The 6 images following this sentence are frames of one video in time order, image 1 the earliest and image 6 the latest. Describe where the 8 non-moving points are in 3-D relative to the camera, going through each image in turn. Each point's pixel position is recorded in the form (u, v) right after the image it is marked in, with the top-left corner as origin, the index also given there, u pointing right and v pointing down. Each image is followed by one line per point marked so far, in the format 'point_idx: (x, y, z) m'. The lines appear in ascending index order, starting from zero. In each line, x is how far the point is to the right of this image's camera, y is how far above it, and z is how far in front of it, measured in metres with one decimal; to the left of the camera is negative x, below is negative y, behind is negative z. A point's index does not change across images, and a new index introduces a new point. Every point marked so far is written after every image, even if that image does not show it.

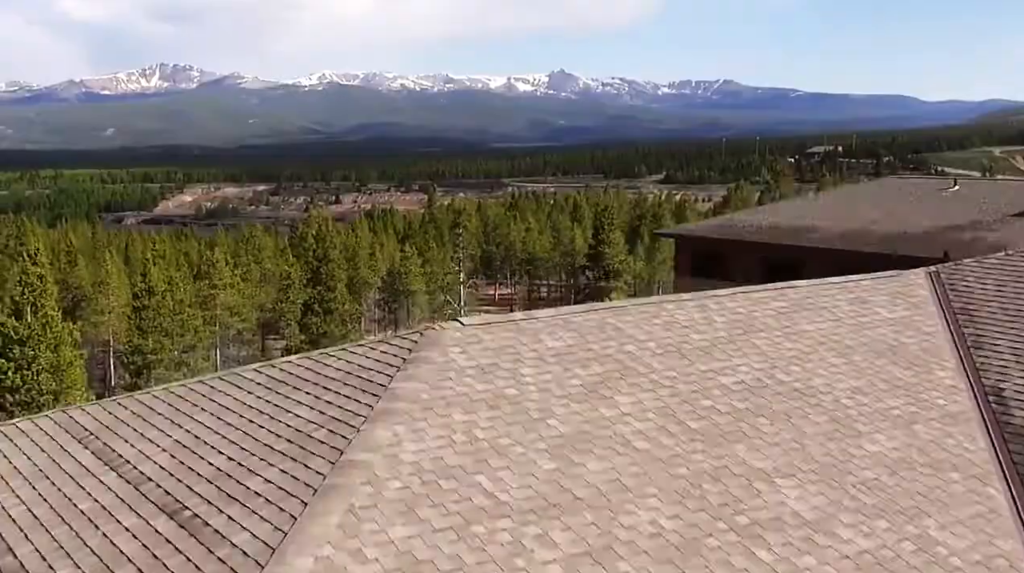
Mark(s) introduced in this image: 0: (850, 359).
0: (+3.9, -0.8, +13.0) m
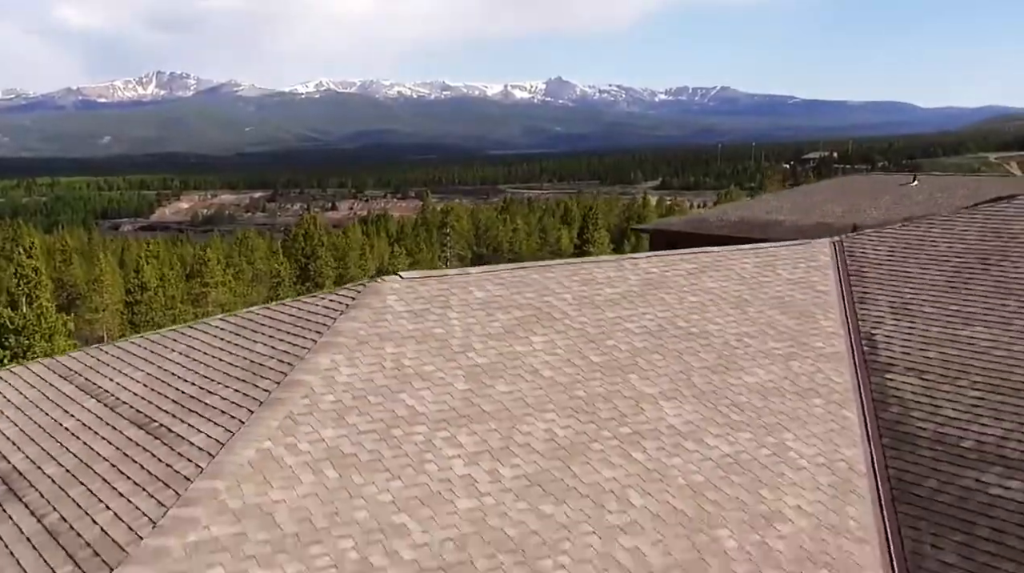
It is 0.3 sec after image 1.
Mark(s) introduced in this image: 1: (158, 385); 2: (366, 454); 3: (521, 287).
0: (+3.1, -0.3, +14.8) m
1: (-3.8, -1.1, +12.4) m
2: (-1.3, -1.5, +10.3) m
3: (+0.2, 0.0, +14.3) m
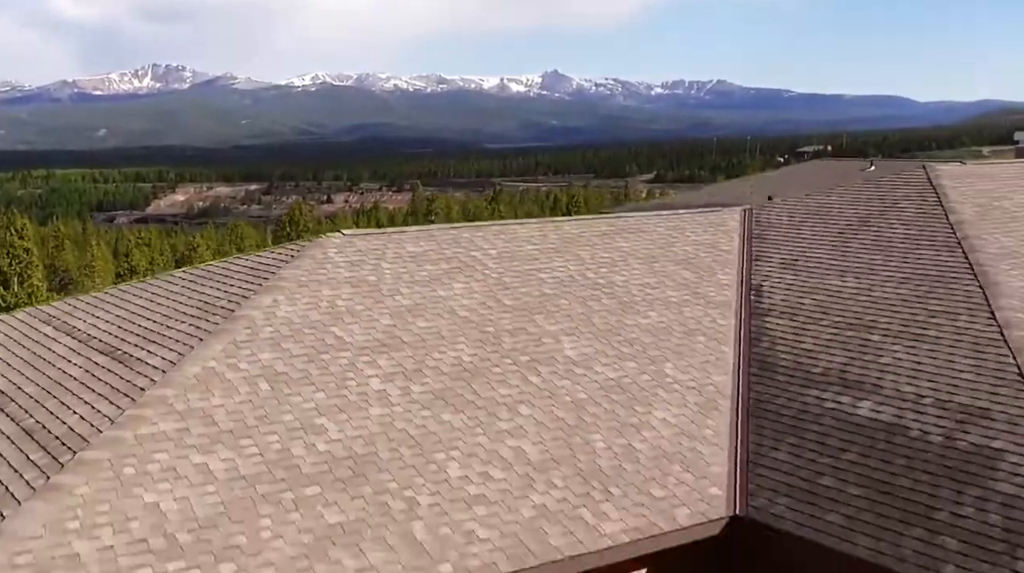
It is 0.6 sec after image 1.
0: (+2.1, +0.3, +16.7) m
1: (-4.8, -0.4, +14.2) m
2: (-2.3, -0.9, +12.1) m
3: (-0.8, +0.6, +16.2) m
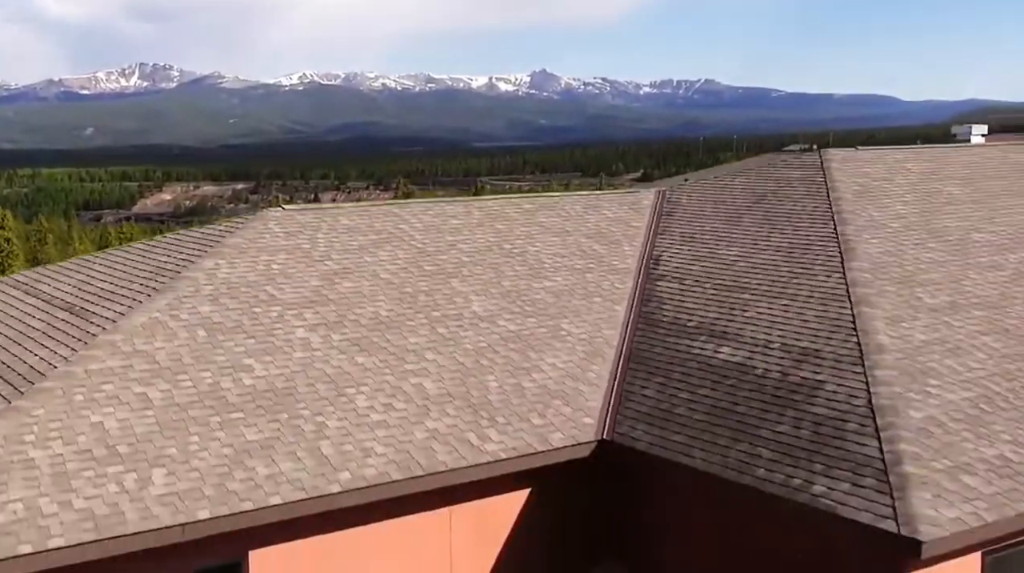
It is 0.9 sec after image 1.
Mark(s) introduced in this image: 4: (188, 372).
0: (+0.9, +0.8, +18.6) m
1: (-6.0, 0.0, +16.1) m
2: (-3.4, -0.4, +14.0) m
3: (-2.0, +1.1, +18.0) m
4: (-3.6, -0.9, +12.7) m
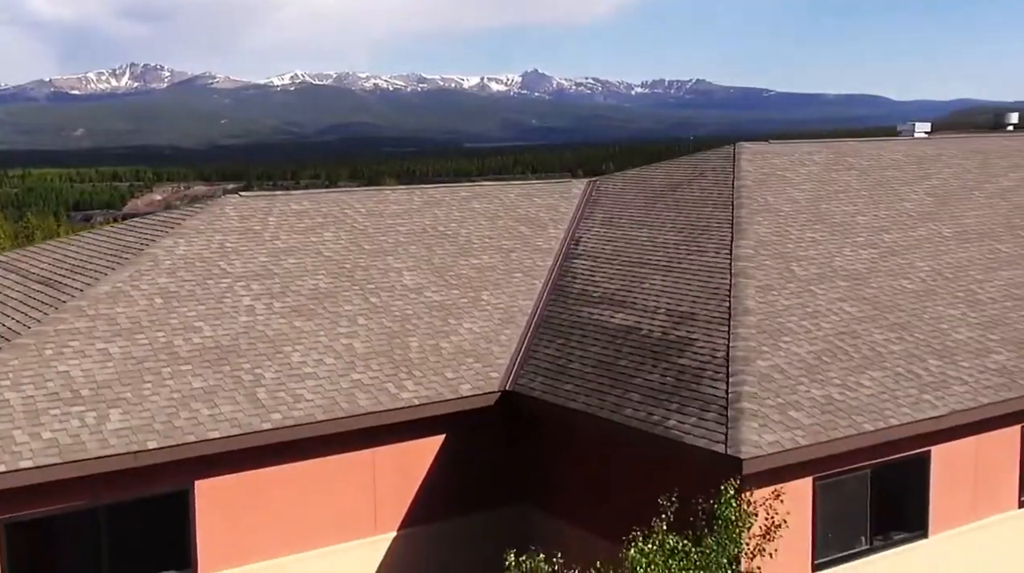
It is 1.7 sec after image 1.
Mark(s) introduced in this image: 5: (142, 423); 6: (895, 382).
0: (-0.3, +1.2, +20.6) m
1: (-7.2, +0.4, +18.0) m
2: (-4.6, -0.1, +16.0) m
3: (-3.2, +1.5, +20.0) m
4: (-4.7, -0.6, +14.7) m
5: (-4.2, -1.5, +12.9) m
6: (+4.6, -1.1, +13.7) m
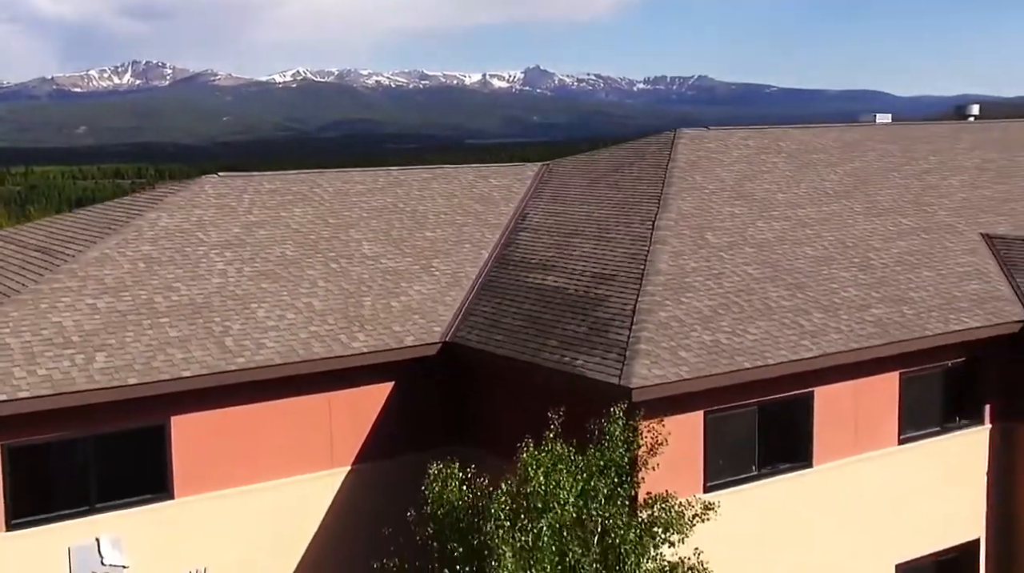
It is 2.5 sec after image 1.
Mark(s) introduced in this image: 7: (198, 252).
0: (-1.2, +1.7, +22.7) m
1: (-8.1, +0.9, +20.1) m
2: (-5.5, +0.5, +18.0) m
3: (-4.1, +2.0, +22.1) m
4: (-5.6, -0.1, +16.7) m
5: (-5.1, -1.0, +14.9) m
6: (+3.7, -0.6, +15.8) m
7: (-5.0, +0.5, +18.3) m
